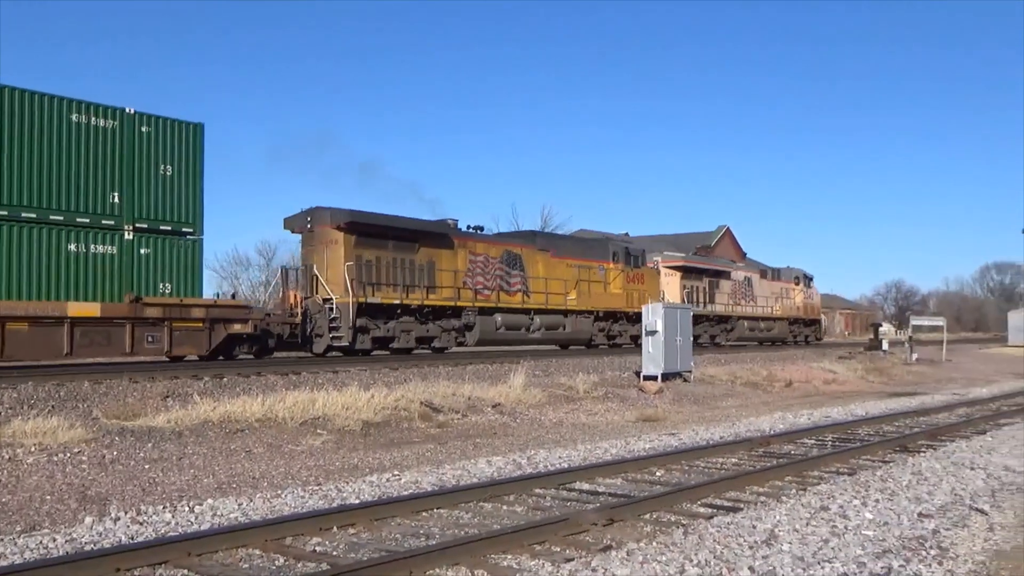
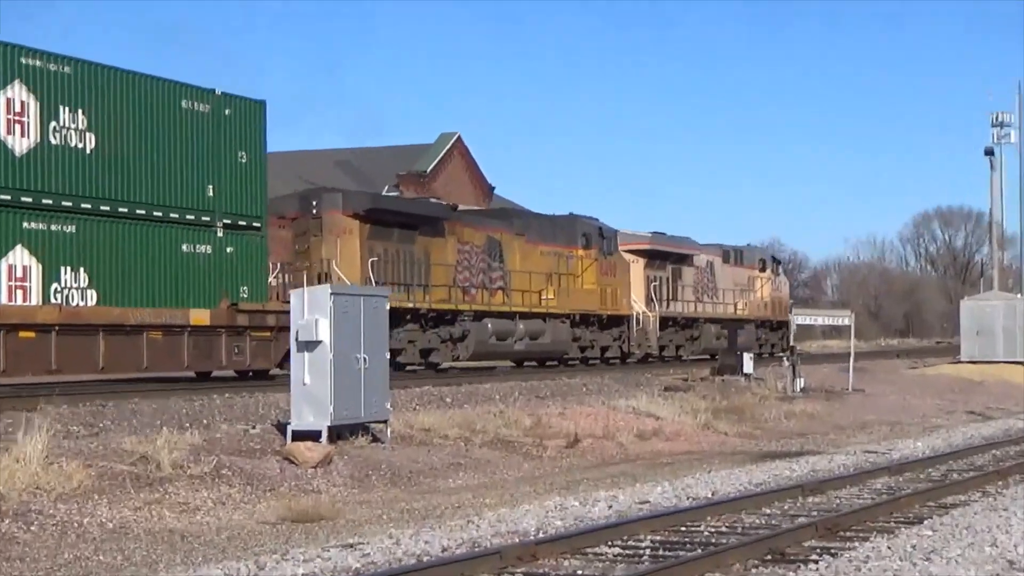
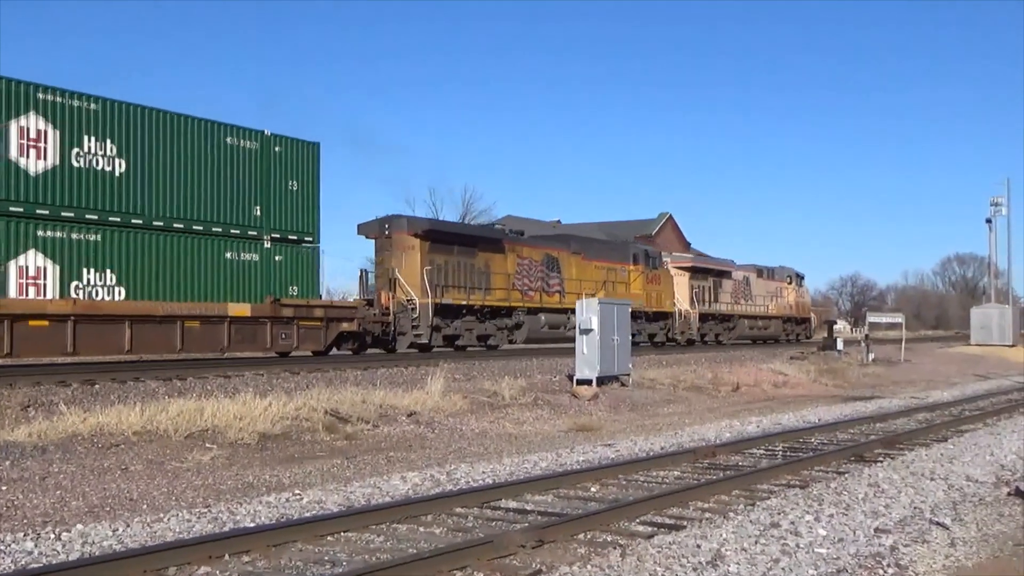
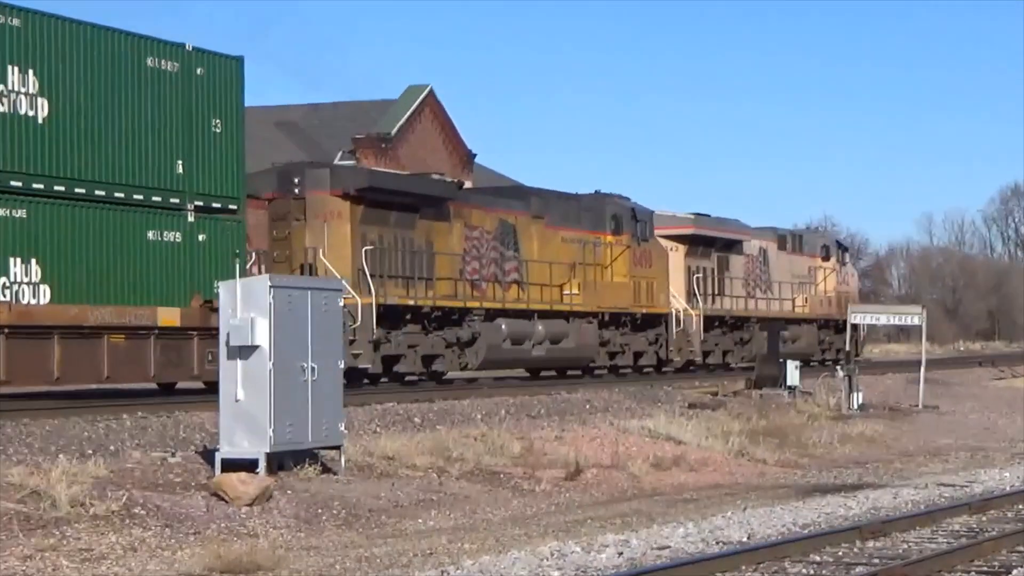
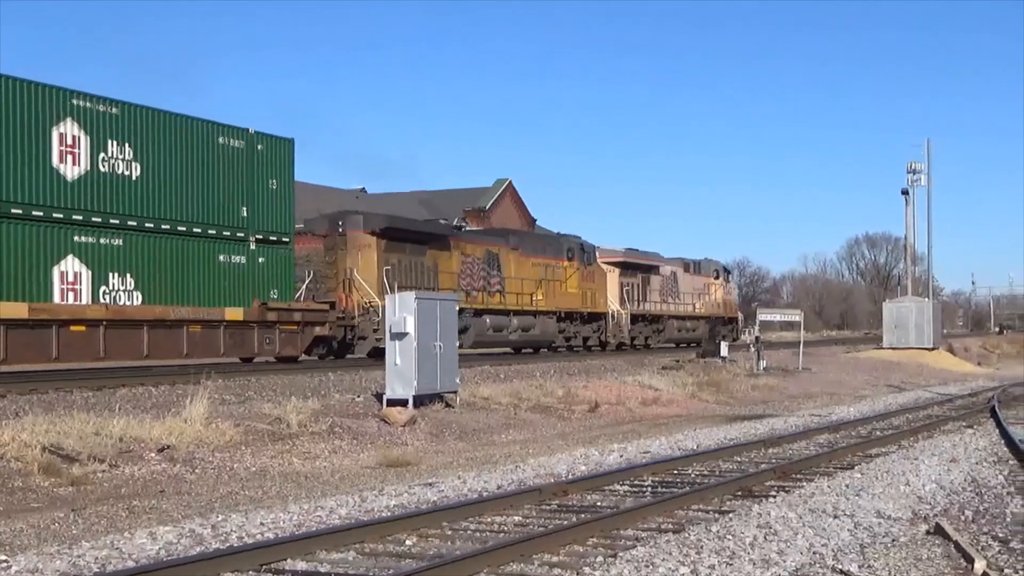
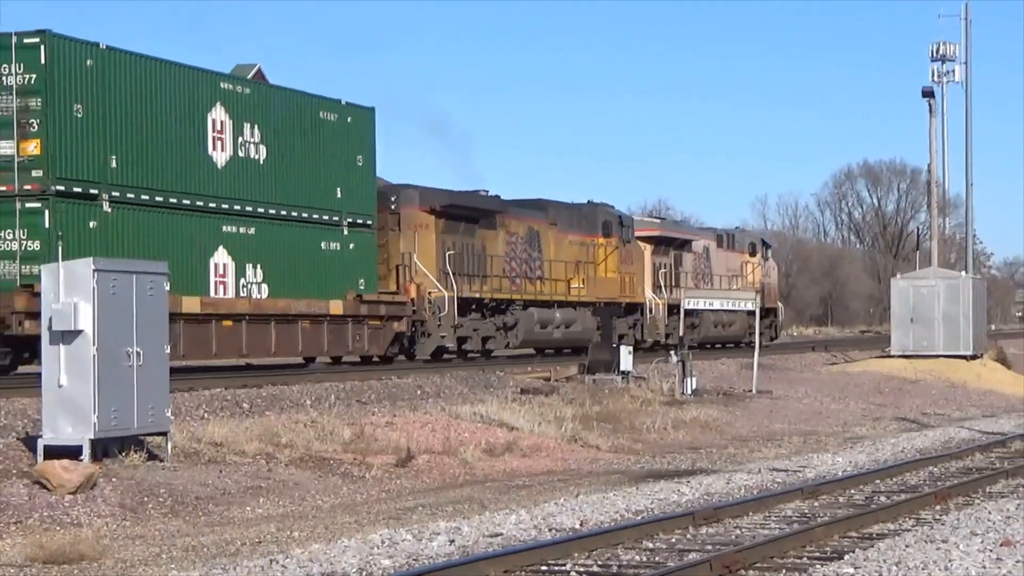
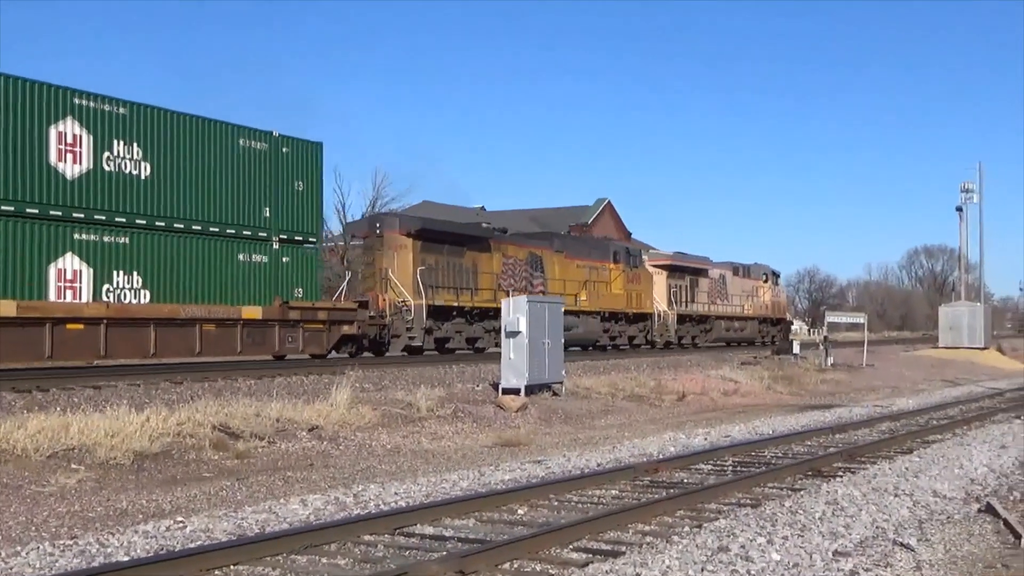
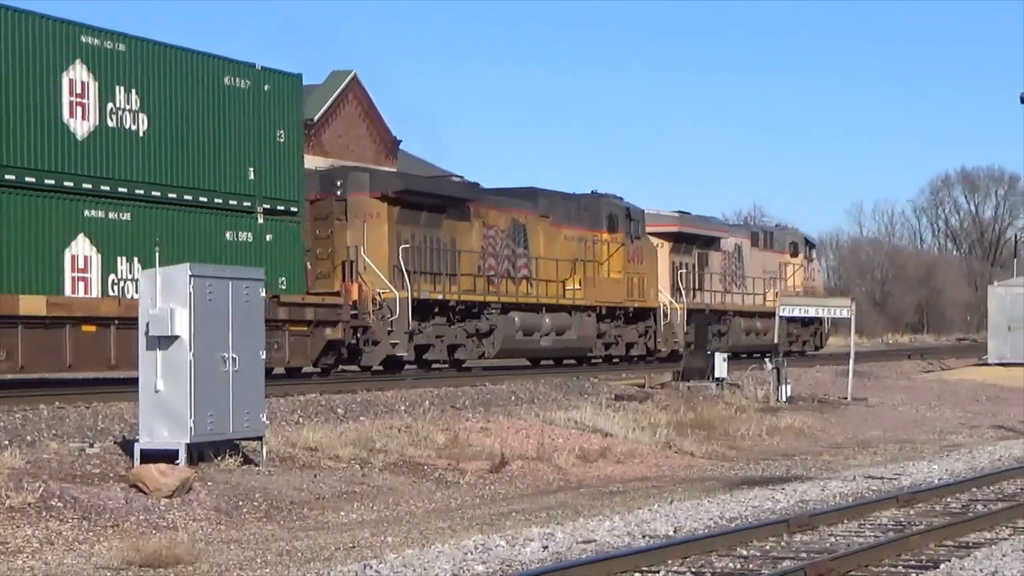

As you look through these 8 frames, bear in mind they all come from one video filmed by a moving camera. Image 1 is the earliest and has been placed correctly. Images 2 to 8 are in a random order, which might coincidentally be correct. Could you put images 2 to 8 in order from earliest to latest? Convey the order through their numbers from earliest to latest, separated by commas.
3, 7, 5, 2, 4, 8, 6
